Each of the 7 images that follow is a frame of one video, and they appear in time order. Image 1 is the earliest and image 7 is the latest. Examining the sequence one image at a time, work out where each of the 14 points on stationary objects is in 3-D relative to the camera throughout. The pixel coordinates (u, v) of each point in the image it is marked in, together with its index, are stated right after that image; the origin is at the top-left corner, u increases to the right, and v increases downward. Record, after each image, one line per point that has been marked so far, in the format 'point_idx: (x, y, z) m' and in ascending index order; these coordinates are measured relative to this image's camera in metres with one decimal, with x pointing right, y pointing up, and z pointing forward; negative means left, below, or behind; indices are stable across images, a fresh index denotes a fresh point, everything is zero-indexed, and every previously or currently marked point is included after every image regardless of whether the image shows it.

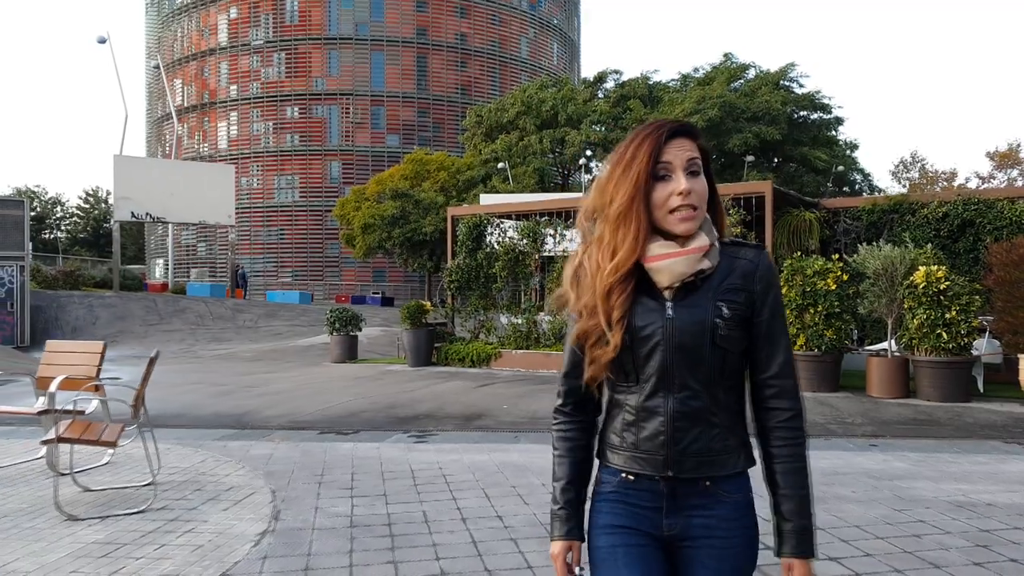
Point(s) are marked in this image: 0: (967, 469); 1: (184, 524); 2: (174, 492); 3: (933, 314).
0: (+3.8, -1.5, +6.3) m
1: (-2.2, -1.6, +5.1) m
2: (-2.6, -1.6, +5.7) m
3: (+5.6, -0.4, +9.9) m
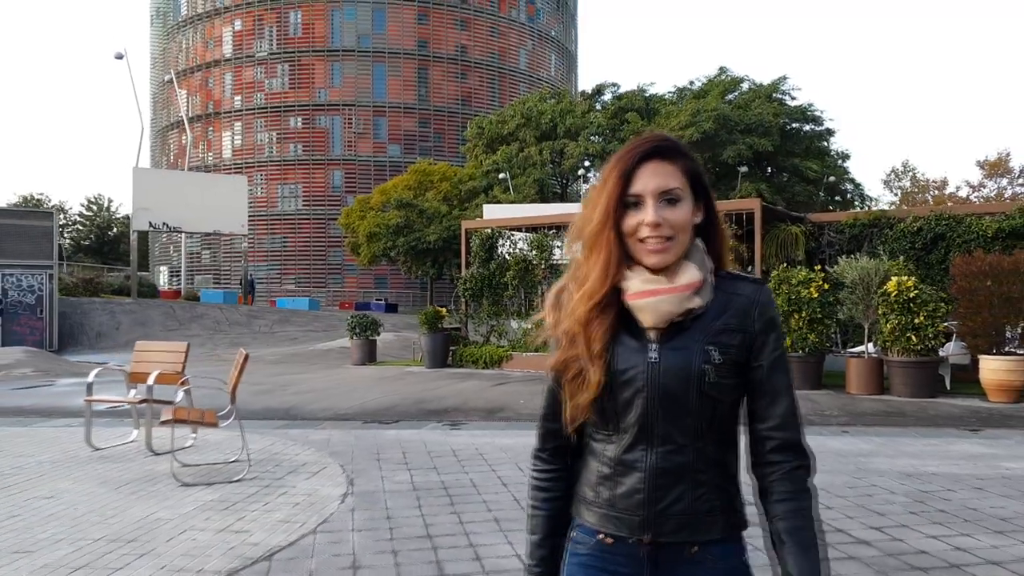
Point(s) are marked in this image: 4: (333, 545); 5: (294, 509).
0: (+4.1, -1.6, +7.5) m
1: (-1.9, -1.7, +6.2) m
2: (-2.3, -1.6, +6.9) m
3: (+5.8, -0.5, +11.1) m
4: (-1.1, -1.6, +4.8) m
5: (-1.6, -1.6, +5.6) m
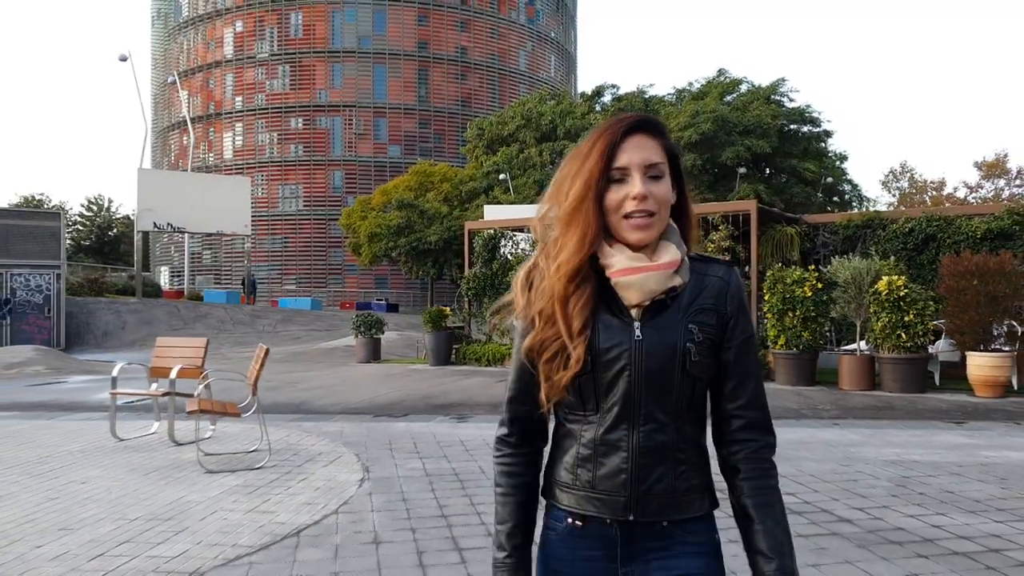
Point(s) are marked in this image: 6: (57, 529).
0: (+4.1, -1.6, +7.9) m
1: (-1.9, -1.6, +6.6) m
2: (-2.3, -1.6, +7.2) m
3: (+5.8, -0.5, +11.5) m
4: (-1.1, -1.6, +5.2) m
5: (-1.6, -1.6, +6.0) m
6: (-3.1, -1.6, +5.1) m
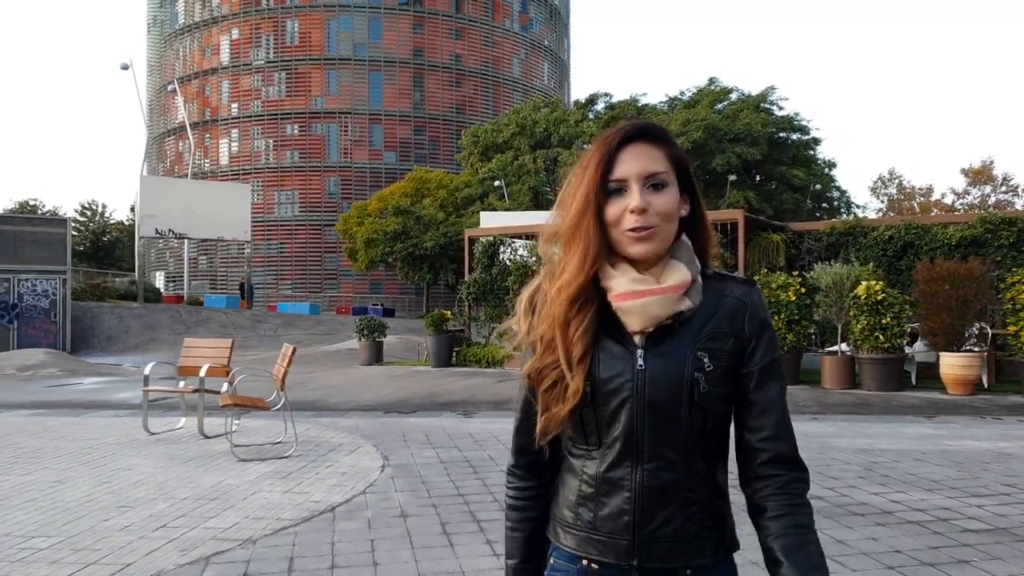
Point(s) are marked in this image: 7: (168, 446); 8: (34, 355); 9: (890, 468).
0: (+4.2, -1.6, +8.6) m
1: (-1.8, -1.7, +7.3) m
2: (-2.2, -1.7, +7.9) m
3: (+5.9, -0.5, +12.2) m
4: (-1.0, -1.7, +5.8) m
5: (-1.5, -1.7, +6.6) m
6: (-3.0, -1.7, +5.8) m
7: (-3.7, -1.7, +8.0) m
8: (-11.5, -1.6, +18.1) m
9: (+3.4, -1.6, +6.8) m
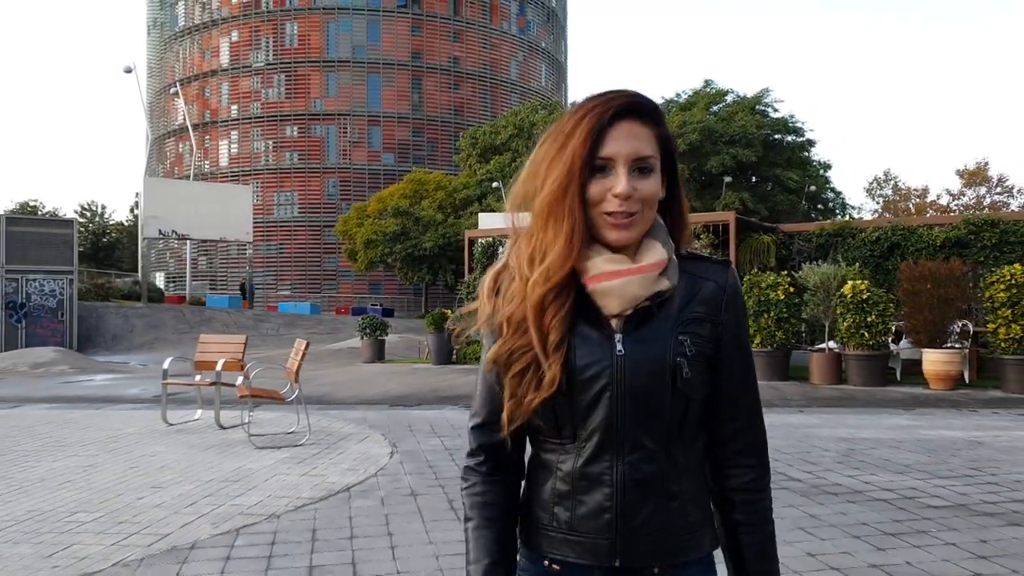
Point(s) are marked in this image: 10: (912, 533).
0: (+4.2, -1.6, +9.1) m
1: (-1.8, -1.7, +7.7) m
2: (-2.2, -1.6, +8.3) m
3: (+5.8, -0.5, +12.7) m
4: (-1.0, -1.6, +6.3) m
5: (-1.5, -1.6, +7.1) m
6: (-3.0, -1.6, +6.2) m
7: (-3.7, -1.7, +8.5) m
8: (-11.6, -1.6, +18.6) m
9: (+3.4, -1.6, +7.3) m
10: (+2.6, -1.6, +5.0) m
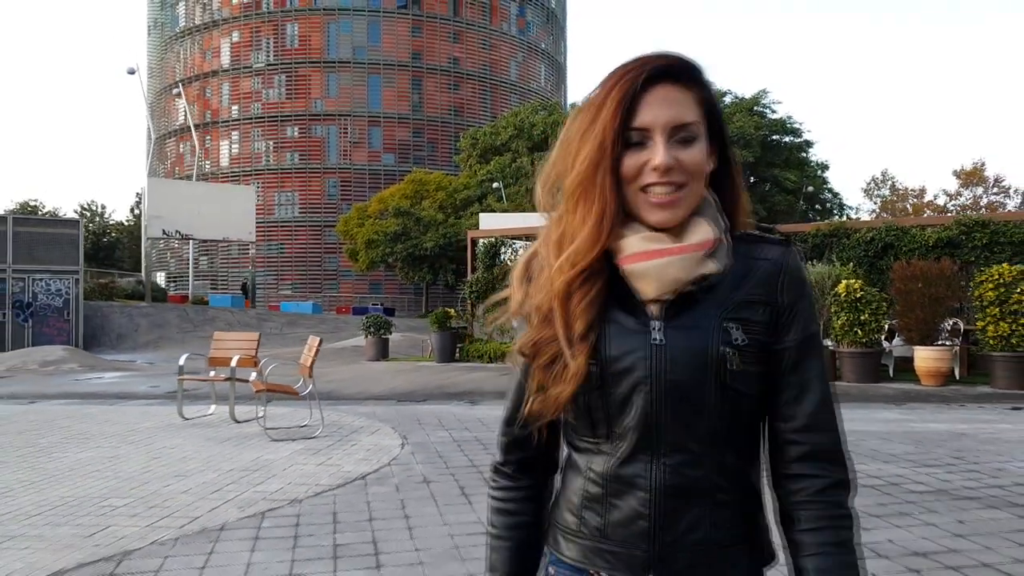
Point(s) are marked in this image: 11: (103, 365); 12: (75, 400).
0: (+4.3, -1.6, +9.4) m
1: (-1.8, -1.6, +8.0) m
2: (-2.2, -1.6, +8.7) m
3: (+5.9, -0.5, +13.0) m
4: (-0.9, -1.6, +6.6) m
5: (-1.4, -1.6, +7.4) m
6: (-3.0, -1.6, +6.5) m
7: (-3.6, -1.7, +8.8) m
8: (-11.5, -1.6, +18.9) m
9: (+3.5, -1.6, +7.6) m
10: (+2.7, -1.6, +5.3) m
11: (-10.1, -1.9, +18.4) m
12: (-6.9, -1.8, +11.8) m
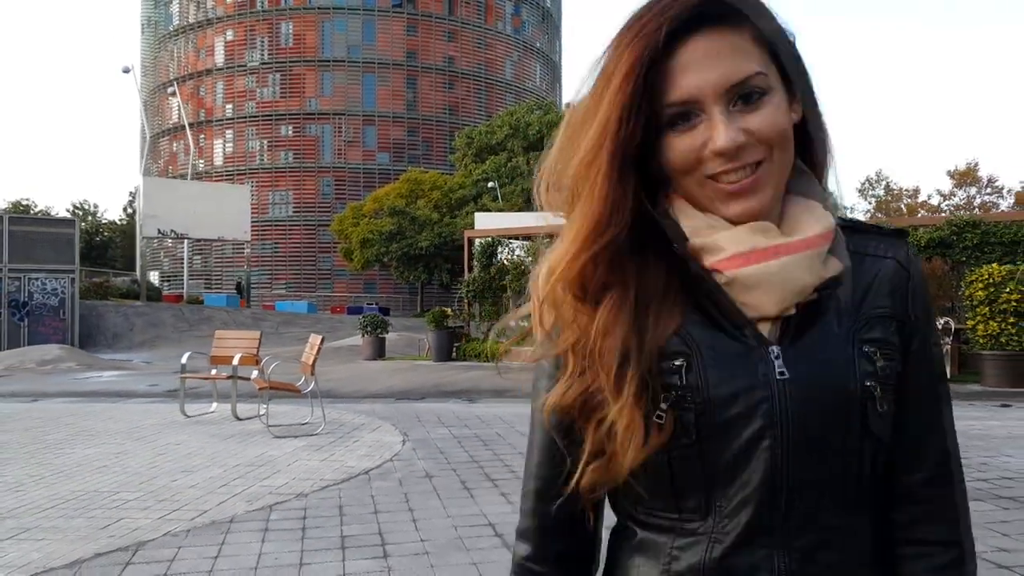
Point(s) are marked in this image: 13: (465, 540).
0: (+4.2, -1.6, +9.6) m
1: (-1.8, -1.6, +8.2) m
2: (-2.2, -1.6, +8.8) m
3: (+5.8, -0.5, +13.2) m
4: (-0.9, -1.6, +6.8) m
5: (-1.4, -1.6, +7.6) m
6: (-3.0, -1.6, +6.7) m
7: (-3.7, -1.6, +9.0) m
8: (-11.6, -1.6, +18.9) m
9: (+3.5, -1.6, +7.8) m
10: (+2.7, -1.6, +5.5) m
11: (-10.2, -1.9, +18.5) m
12: (-7.0, -1.7, +11.9) m
13: (-0.3, -1.6, +4.8) m
